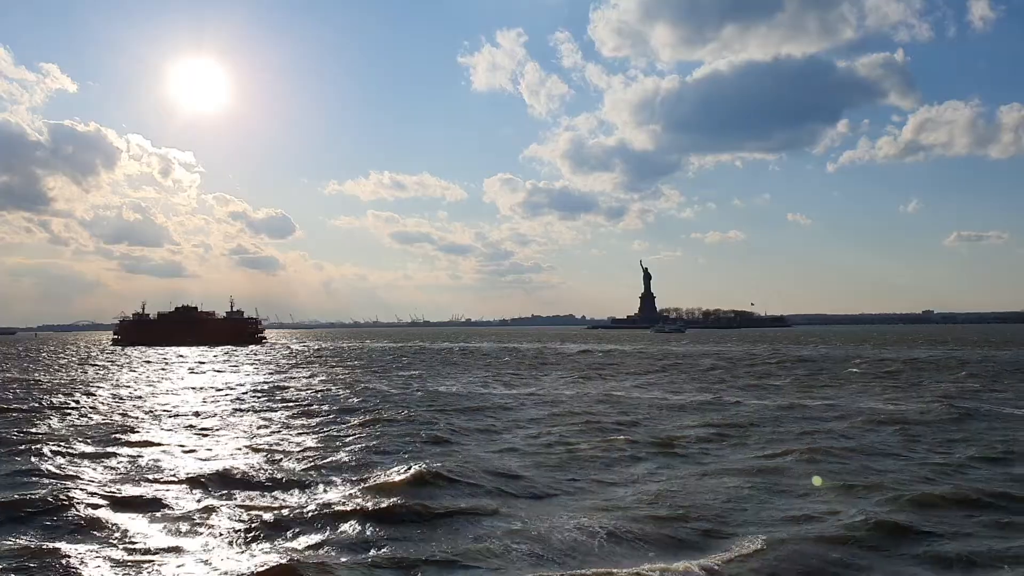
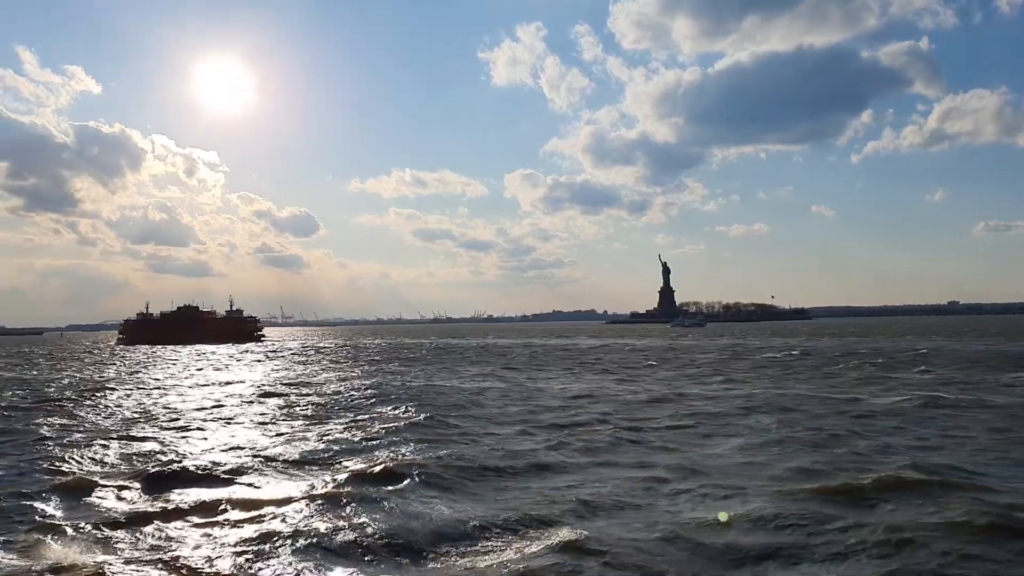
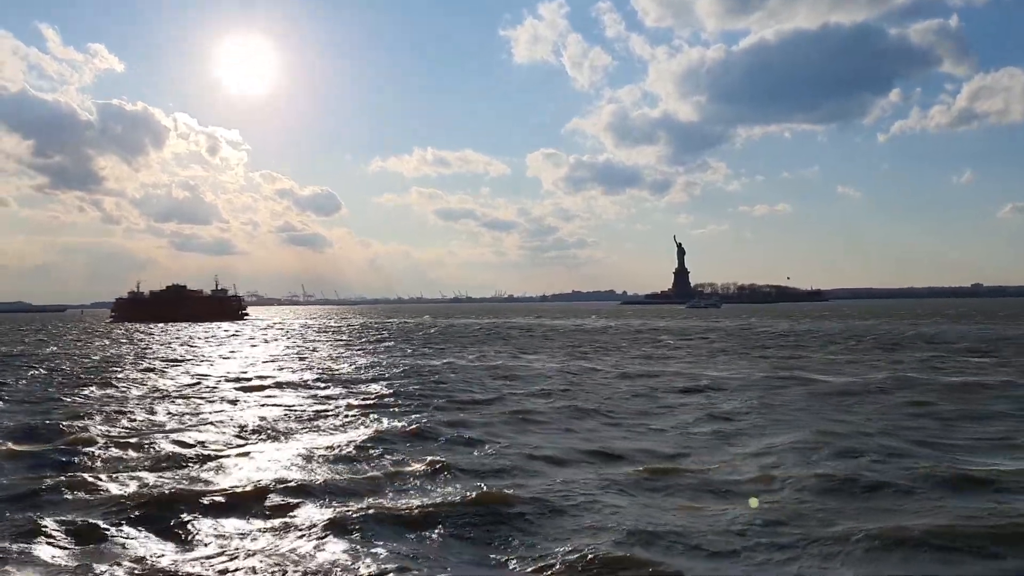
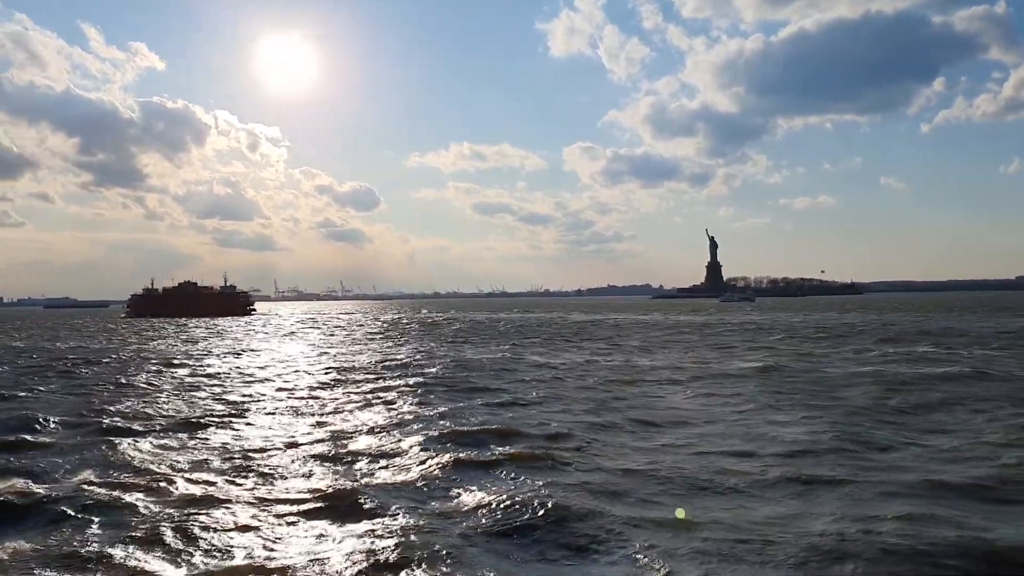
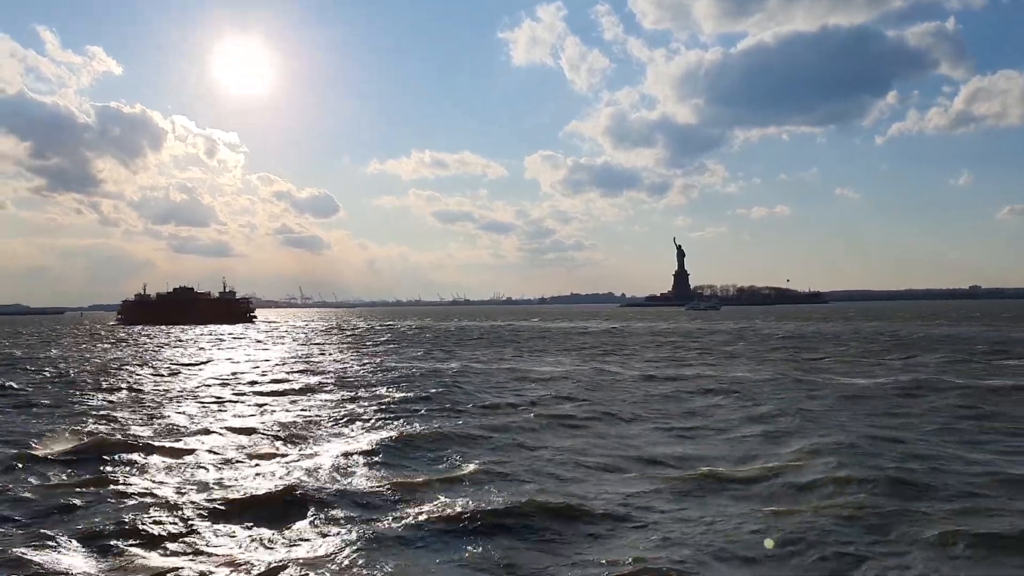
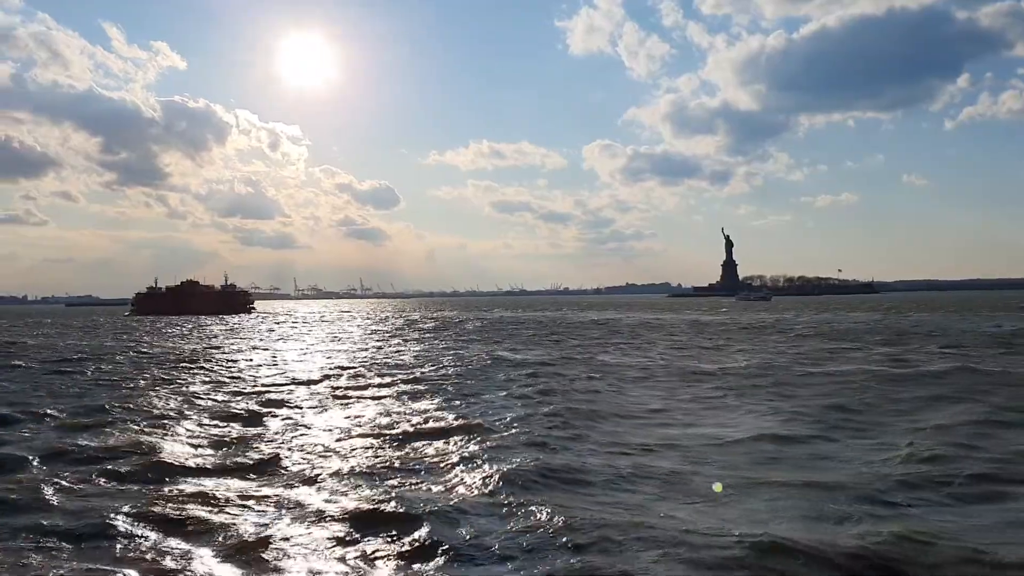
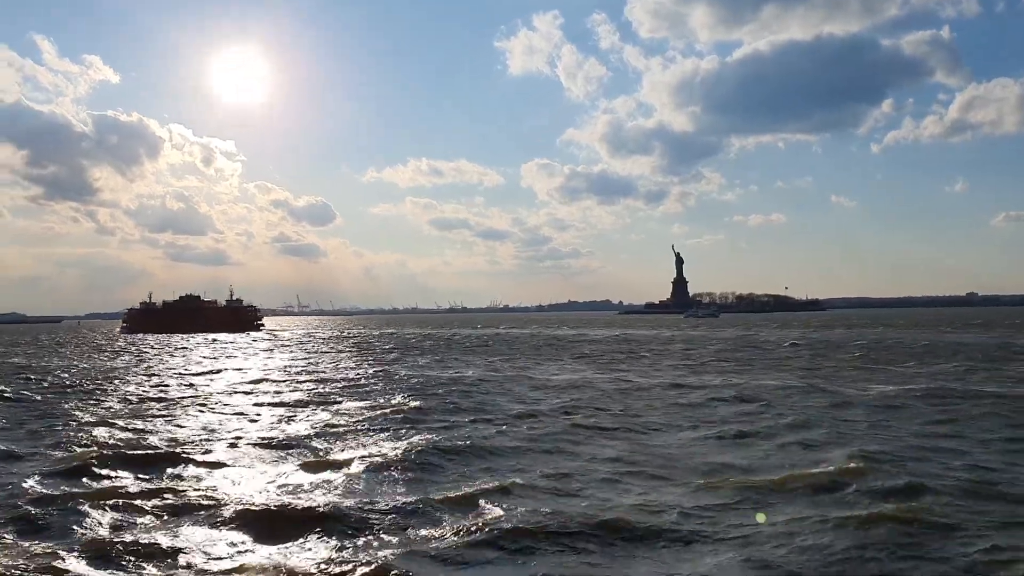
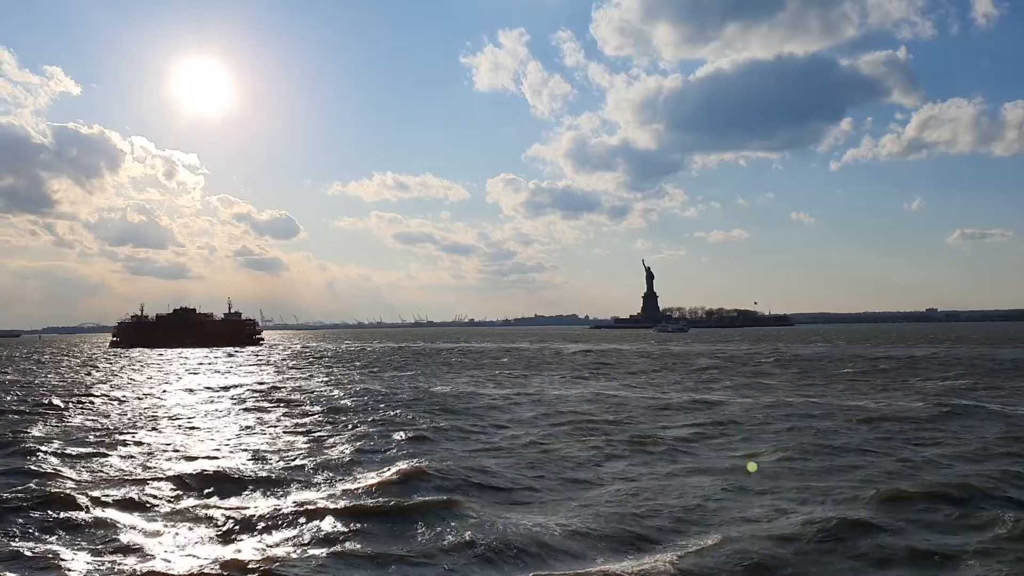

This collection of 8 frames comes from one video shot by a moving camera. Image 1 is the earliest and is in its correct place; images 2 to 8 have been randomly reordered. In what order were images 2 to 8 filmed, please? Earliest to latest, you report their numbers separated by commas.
8, 2, 7, 5, 3, 4, 6
